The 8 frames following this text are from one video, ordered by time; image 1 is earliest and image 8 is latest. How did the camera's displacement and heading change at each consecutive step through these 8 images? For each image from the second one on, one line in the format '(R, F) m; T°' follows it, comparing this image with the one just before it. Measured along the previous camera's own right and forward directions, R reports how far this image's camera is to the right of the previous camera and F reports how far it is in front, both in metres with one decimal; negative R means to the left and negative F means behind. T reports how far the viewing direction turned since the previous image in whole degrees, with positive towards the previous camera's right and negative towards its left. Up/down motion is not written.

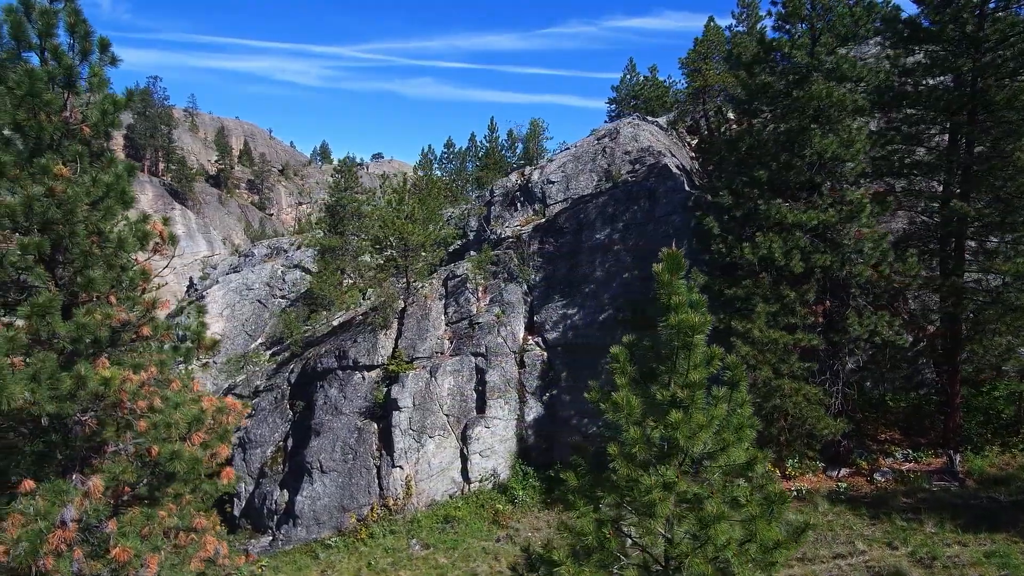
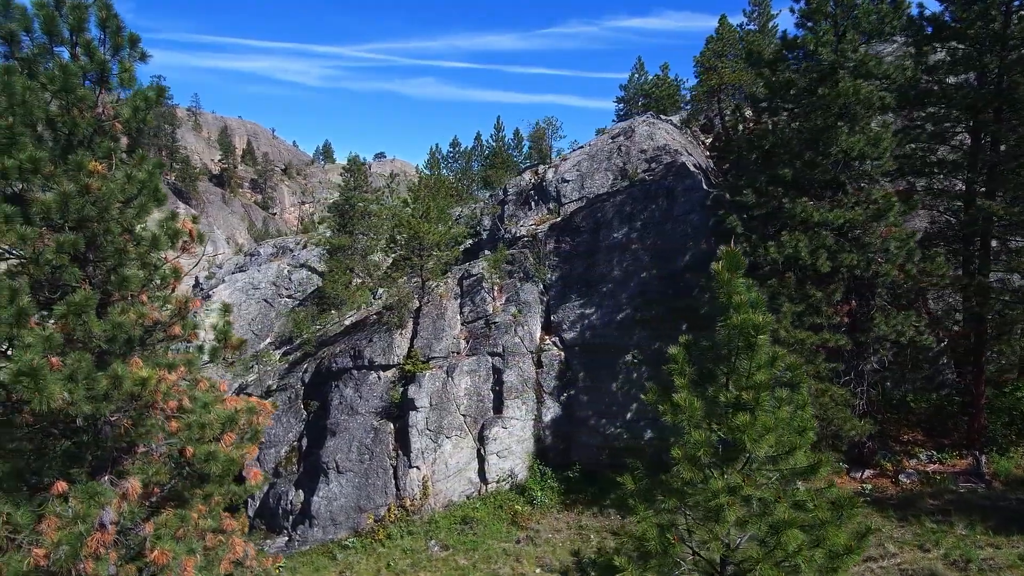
(-0.6, +0.1) m; 0°
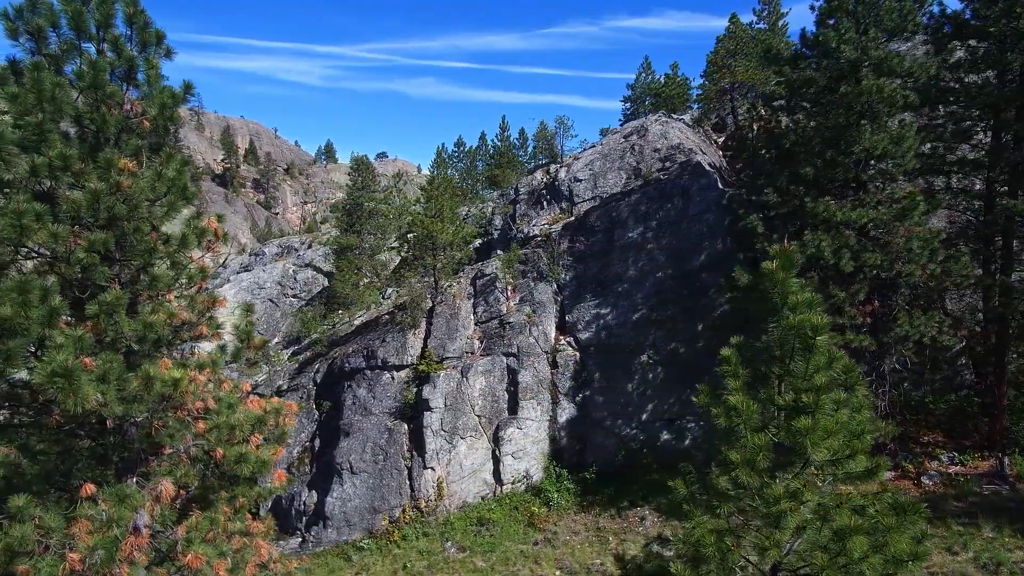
(-0.5, +0.1) m; 0°
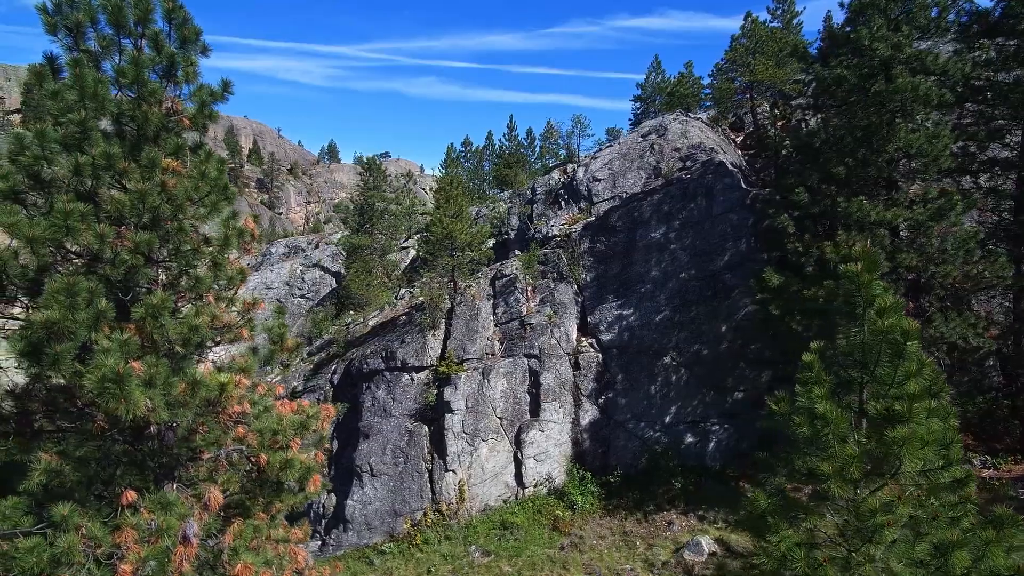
(-0.7, +0.2) m; 0°
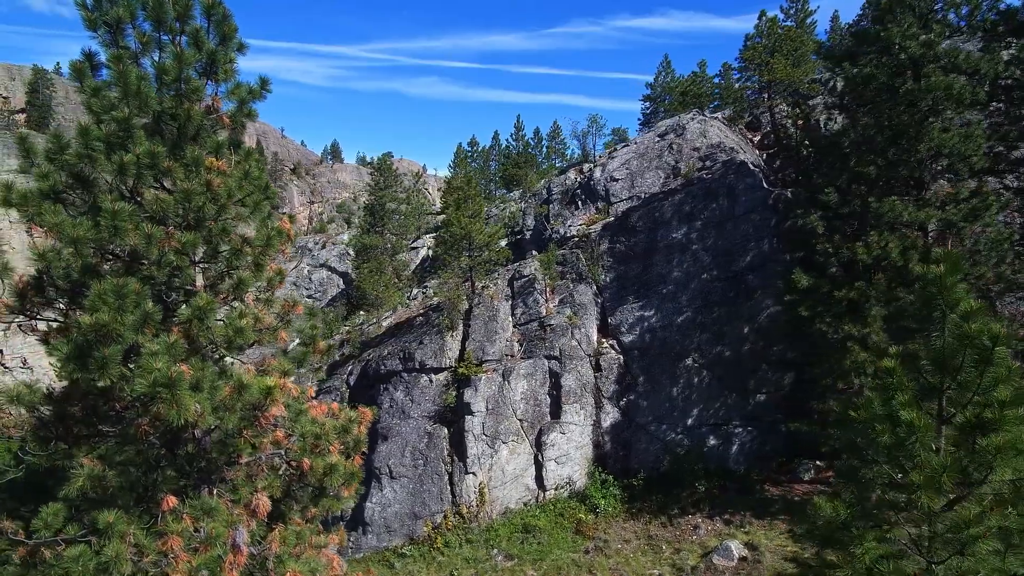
(-0.7, +0.1) m; 0°
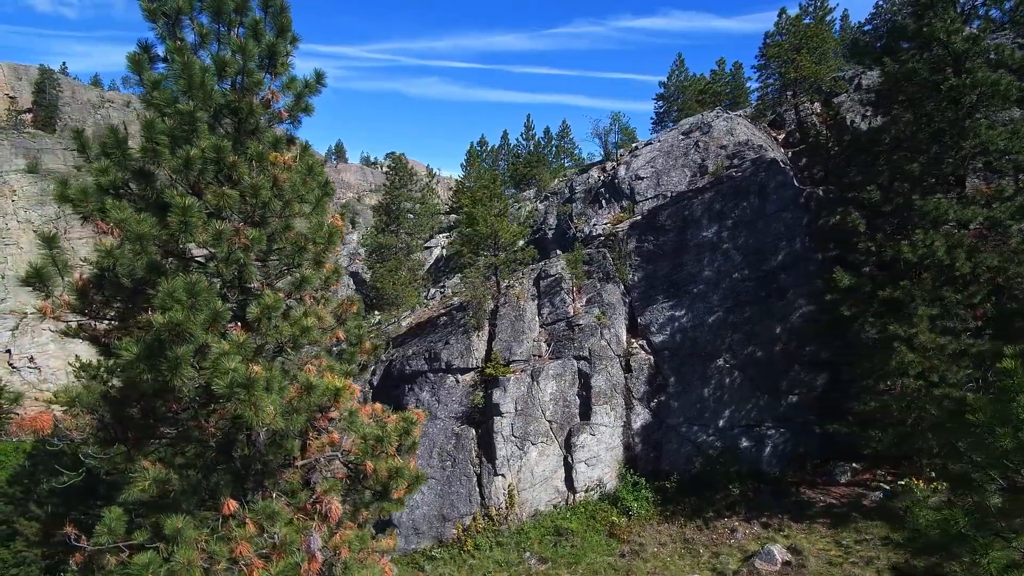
(-1.0, +0.2) m; 0°
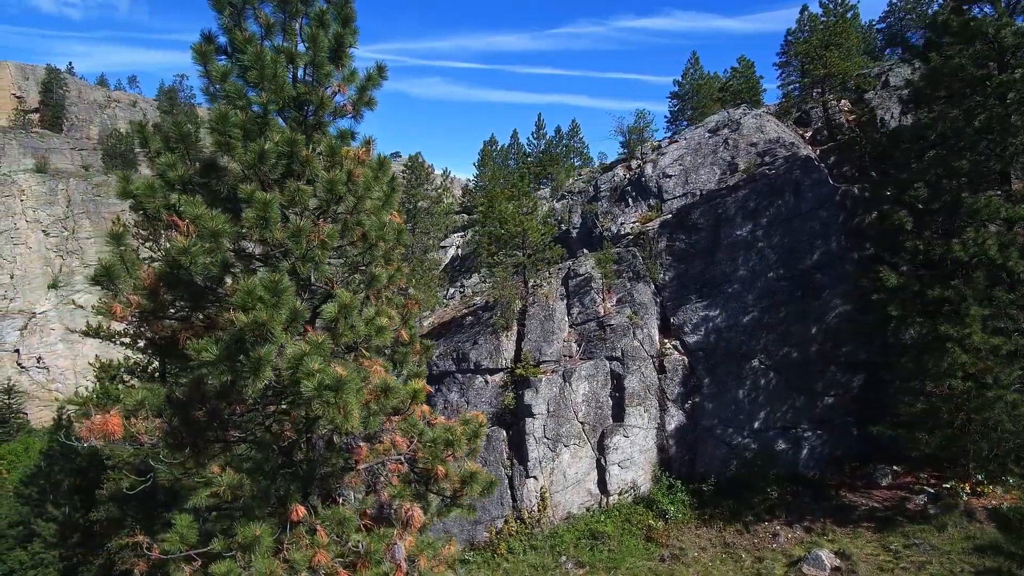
(-1.0, +0.2) m; 0°
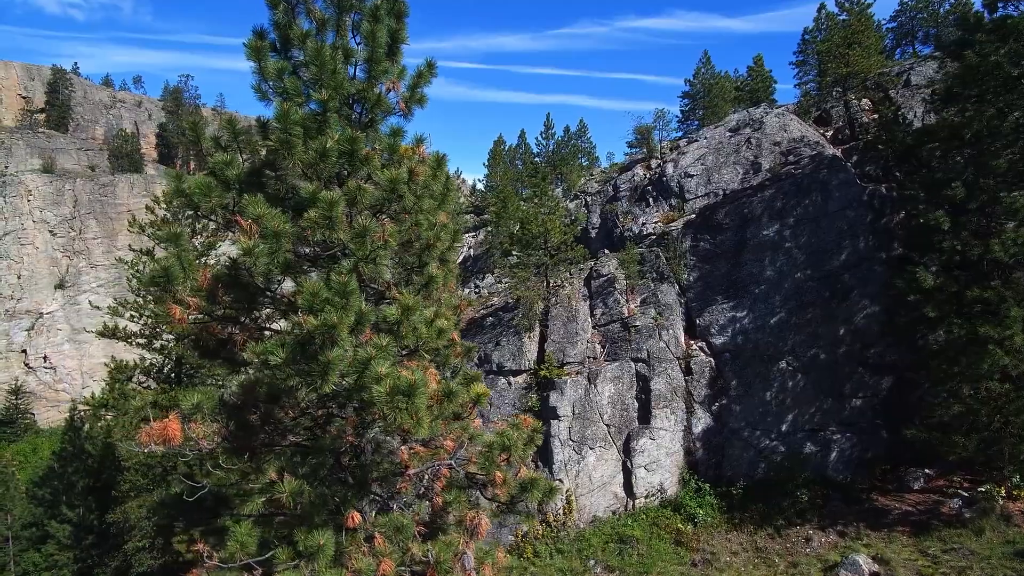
(-0.8, +0.1) m; 0°
